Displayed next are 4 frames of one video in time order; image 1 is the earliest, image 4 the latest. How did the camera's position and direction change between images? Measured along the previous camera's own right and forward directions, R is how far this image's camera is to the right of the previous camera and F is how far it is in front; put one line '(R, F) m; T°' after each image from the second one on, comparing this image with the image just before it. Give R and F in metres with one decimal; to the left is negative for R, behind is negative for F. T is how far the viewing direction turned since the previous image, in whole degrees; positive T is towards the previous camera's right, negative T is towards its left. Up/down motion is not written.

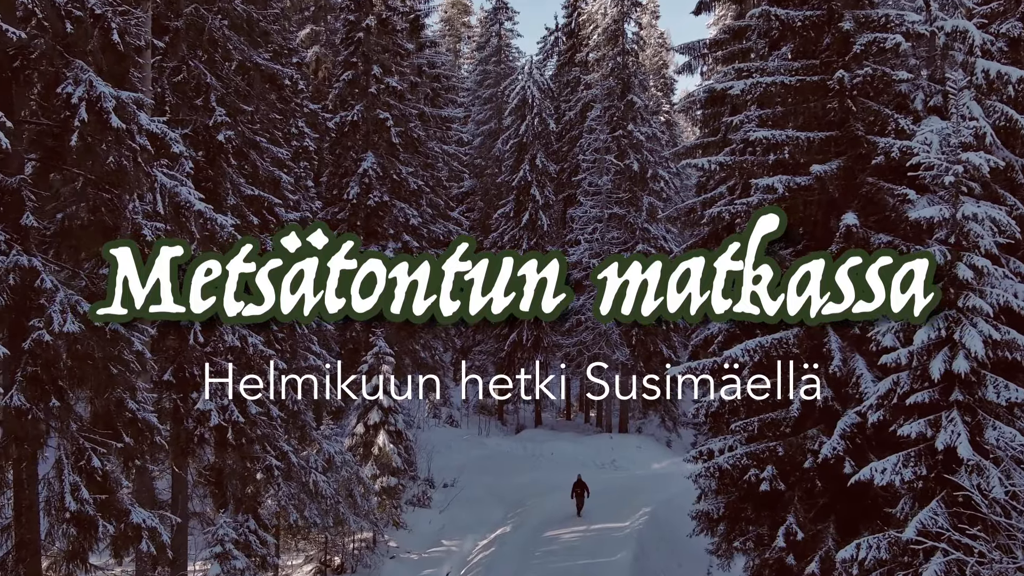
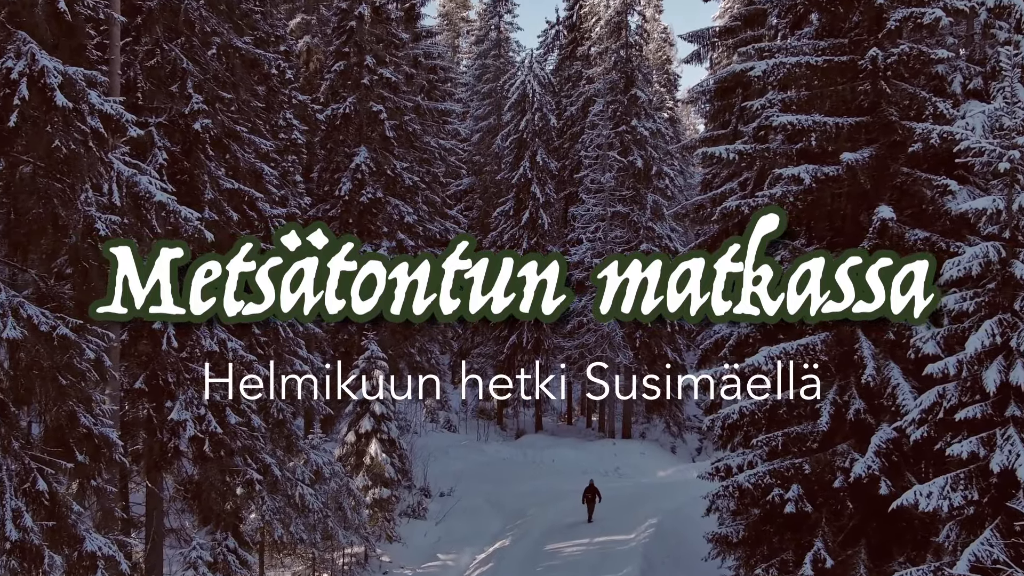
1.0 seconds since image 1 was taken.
(0.0, +1.0) m; 0°
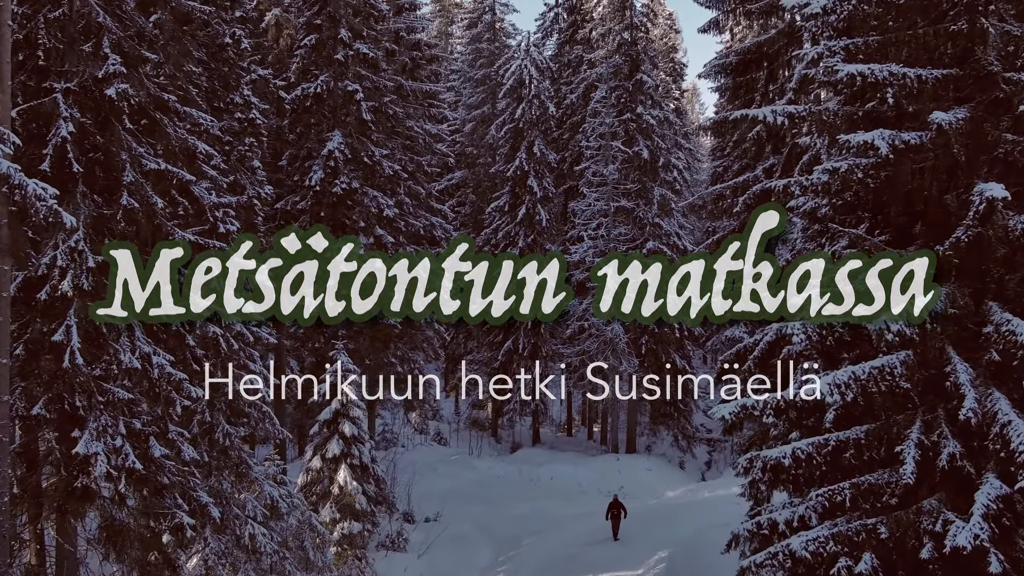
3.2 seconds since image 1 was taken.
(+0.2, +2.3) m; 0°
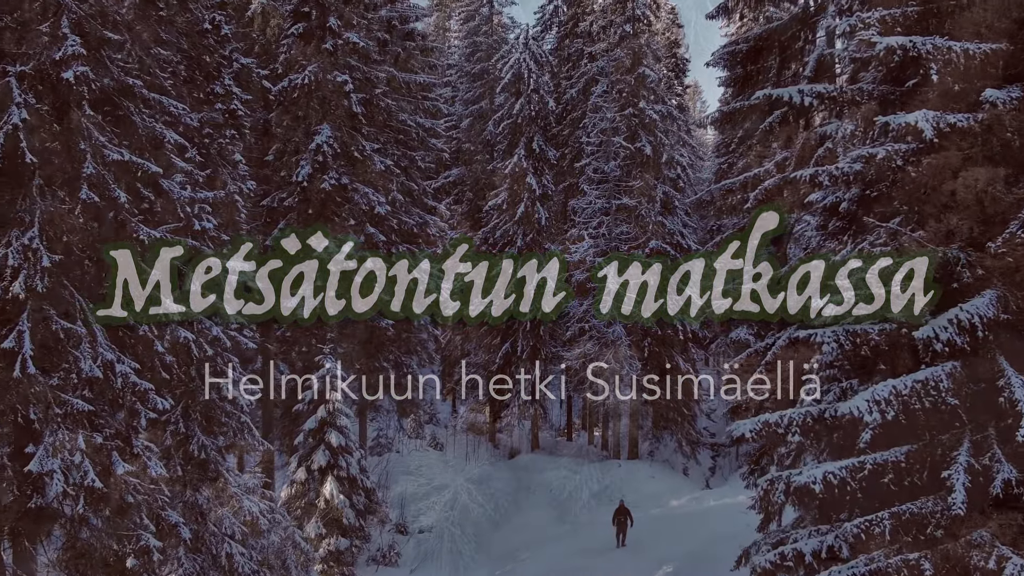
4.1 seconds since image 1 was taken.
(+0.1, +0.9) m; 0°
